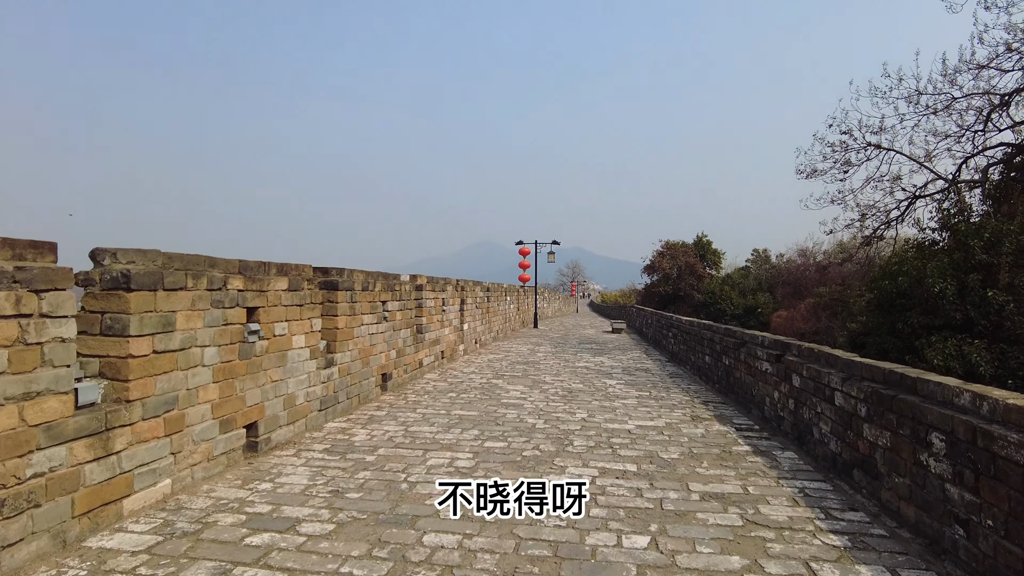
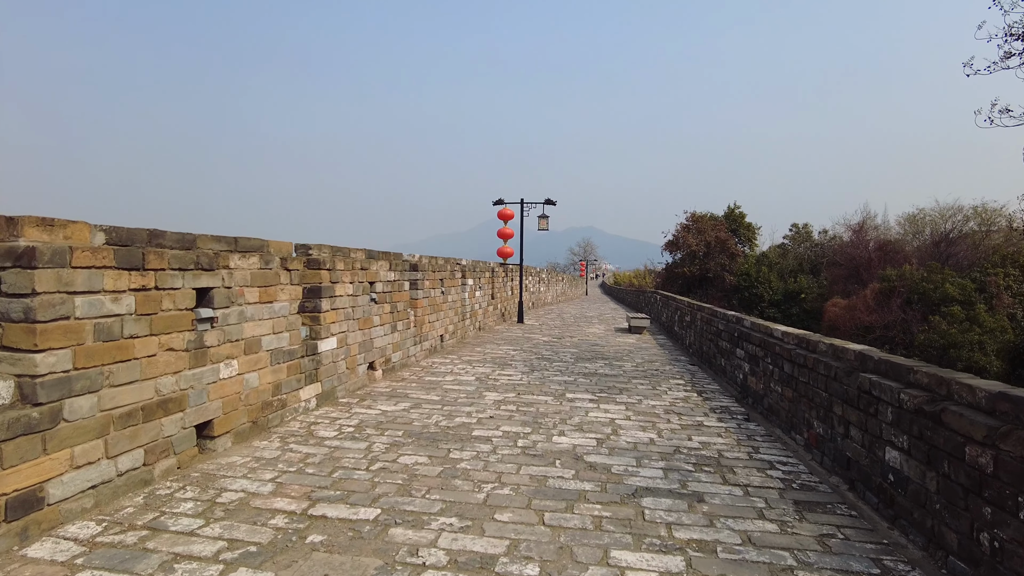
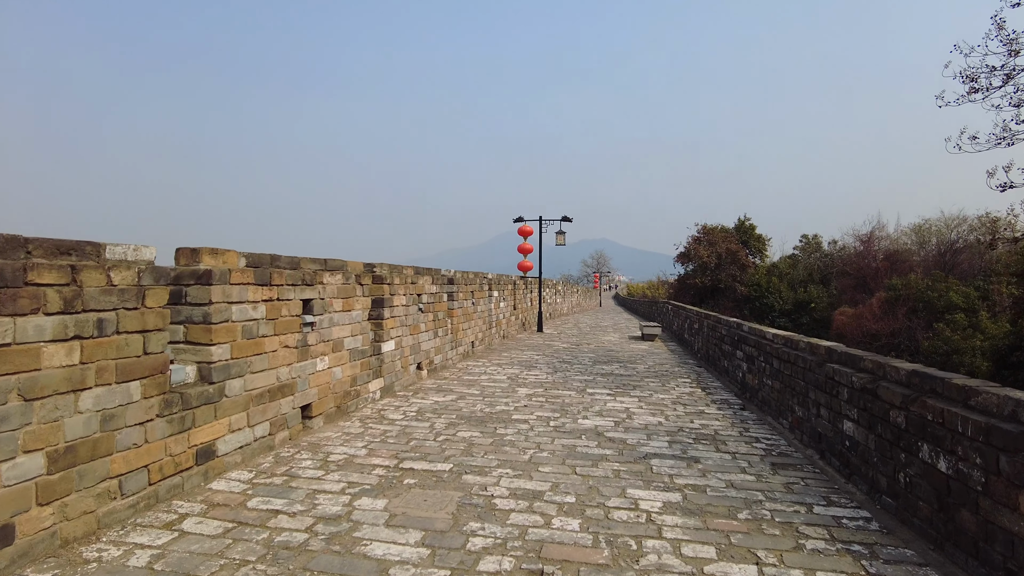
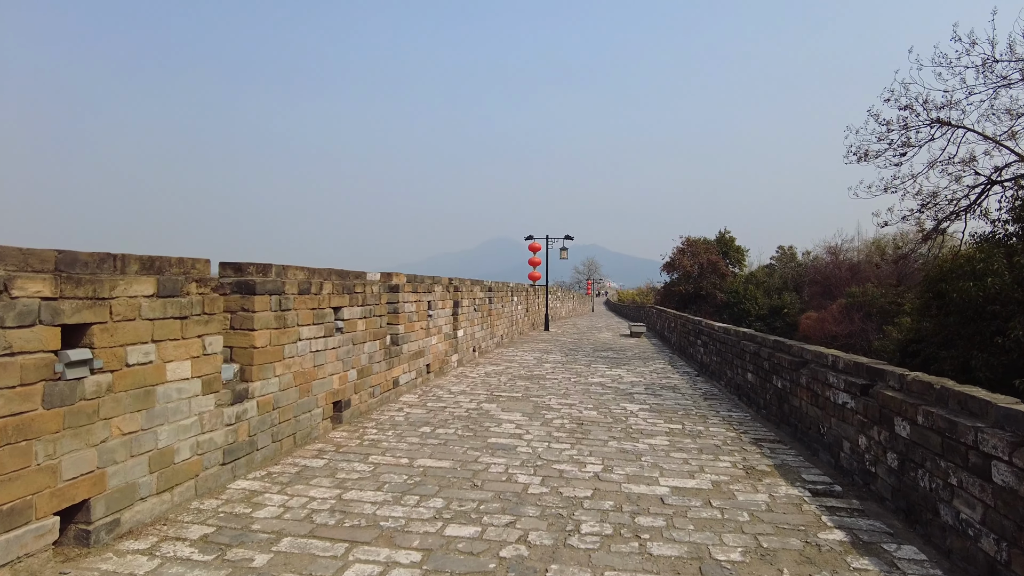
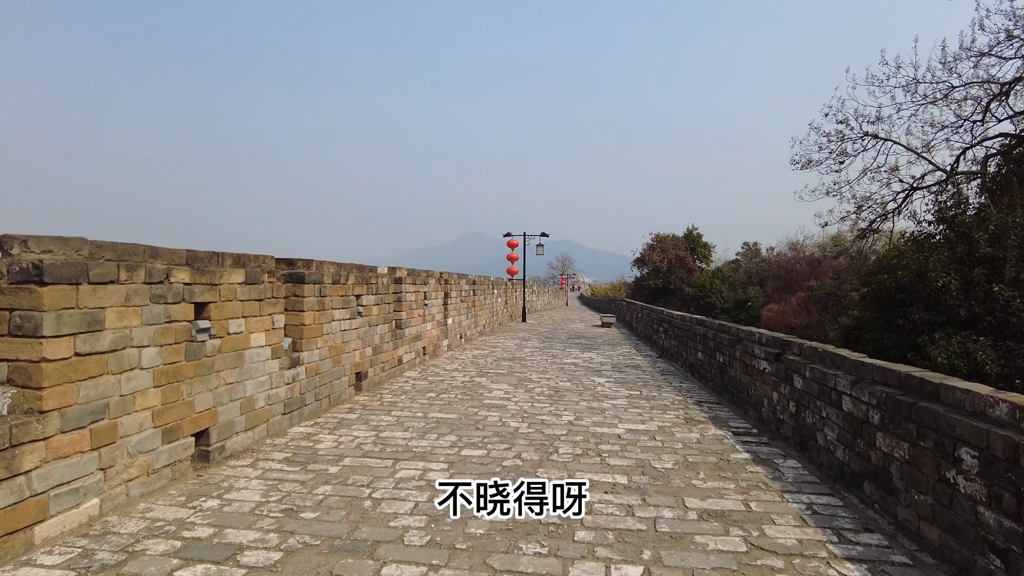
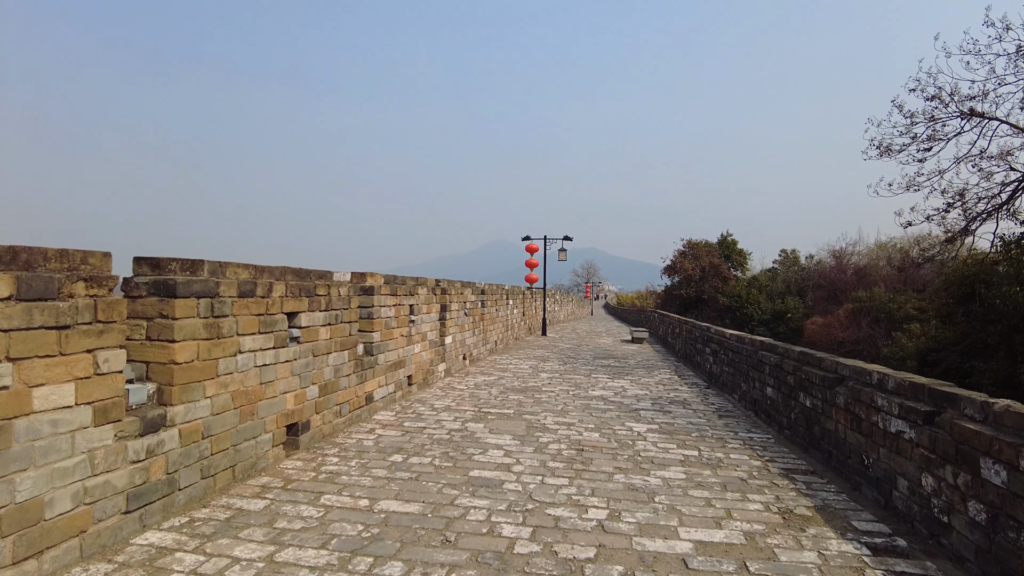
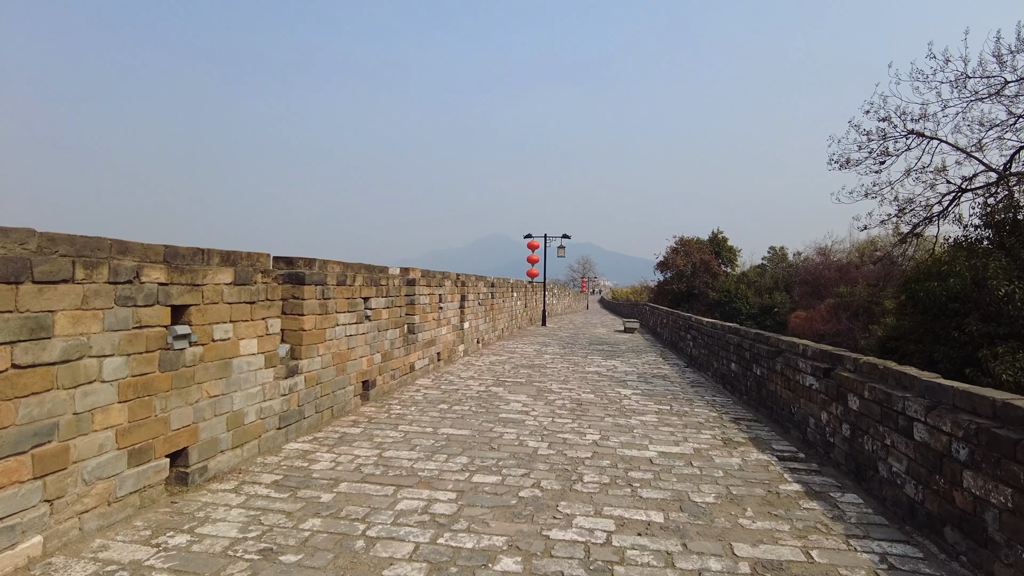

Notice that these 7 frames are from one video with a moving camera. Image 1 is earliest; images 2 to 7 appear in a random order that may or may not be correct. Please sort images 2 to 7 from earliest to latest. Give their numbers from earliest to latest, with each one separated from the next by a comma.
5, 7, 4, 6, 3, 2
